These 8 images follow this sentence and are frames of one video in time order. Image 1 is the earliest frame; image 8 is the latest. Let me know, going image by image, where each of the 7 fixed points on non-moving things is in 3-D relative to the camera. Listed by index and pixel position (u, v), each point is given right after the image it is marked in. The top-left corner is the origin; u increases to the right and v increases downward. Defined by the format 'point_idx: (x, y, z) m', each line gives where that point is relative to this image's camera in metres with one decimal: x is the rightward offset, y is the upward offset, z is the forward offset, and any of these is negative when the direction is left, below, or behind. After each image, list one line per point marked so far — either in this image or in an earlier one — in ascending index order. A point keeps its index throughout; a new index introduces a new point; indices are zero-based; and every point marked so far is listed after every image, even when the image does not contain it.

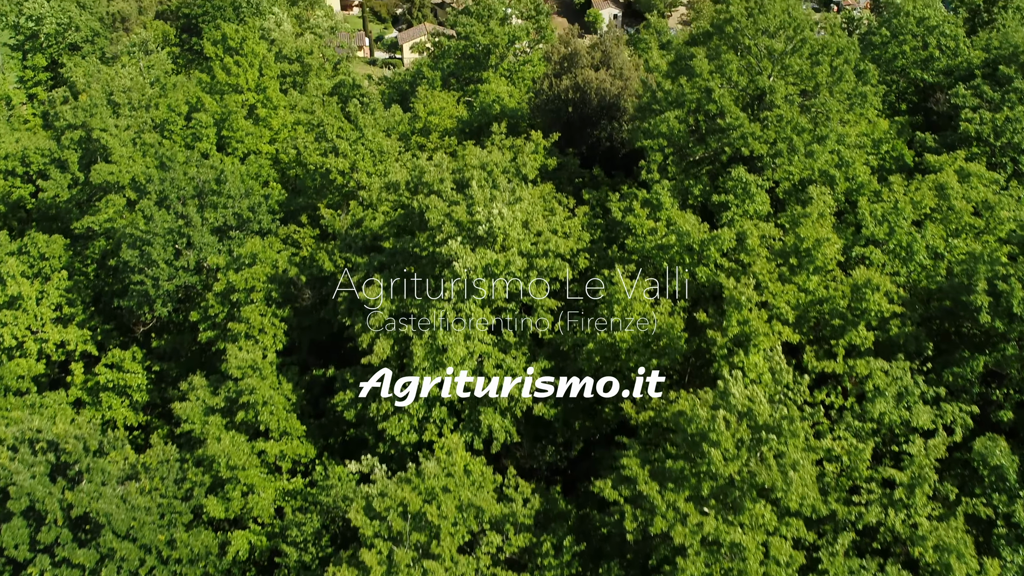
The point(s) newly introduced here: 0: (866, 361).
0: (+5.2, -1.1, +16.4) m
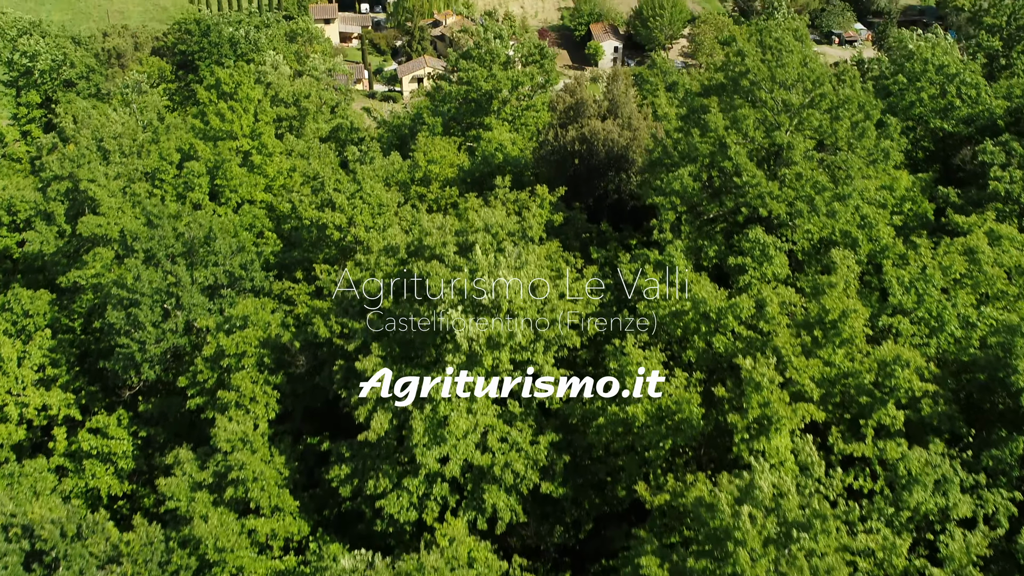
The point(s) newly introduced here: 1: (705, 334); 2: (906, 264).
0: (+5.3, -2.2, +15.3) m
1: (+3.1, -0.7, +18.0) m
2: (+6.7, +0.4, +18.8) m
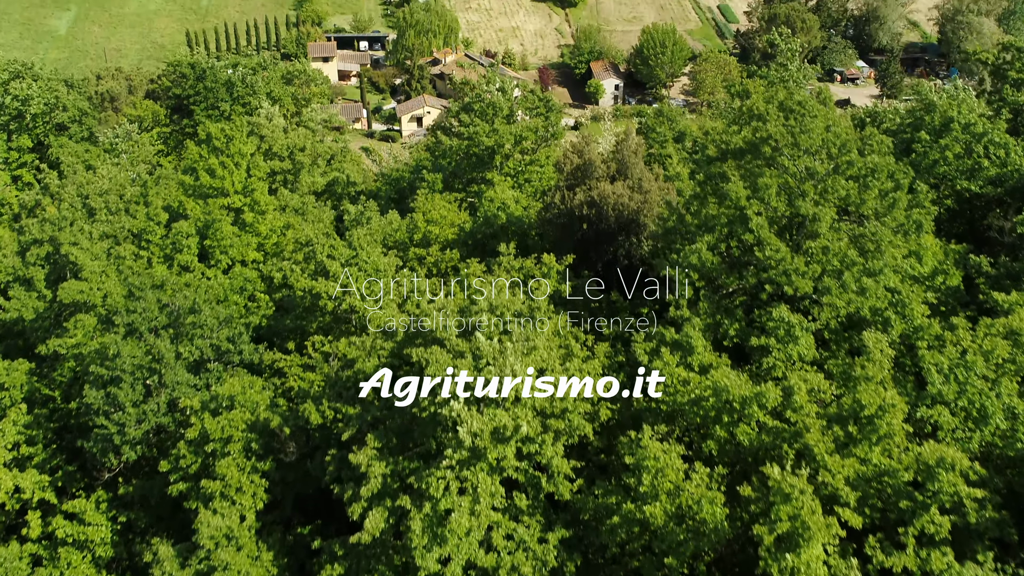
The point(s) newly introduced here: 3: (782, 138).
0: (+5.4, -3.4, +13.9) m
1: (+3.2, -2.0, +16.6) m
2: (+6.8, -0.9, +17.5) m
3: (+4.8, +2.7, +19.7) m
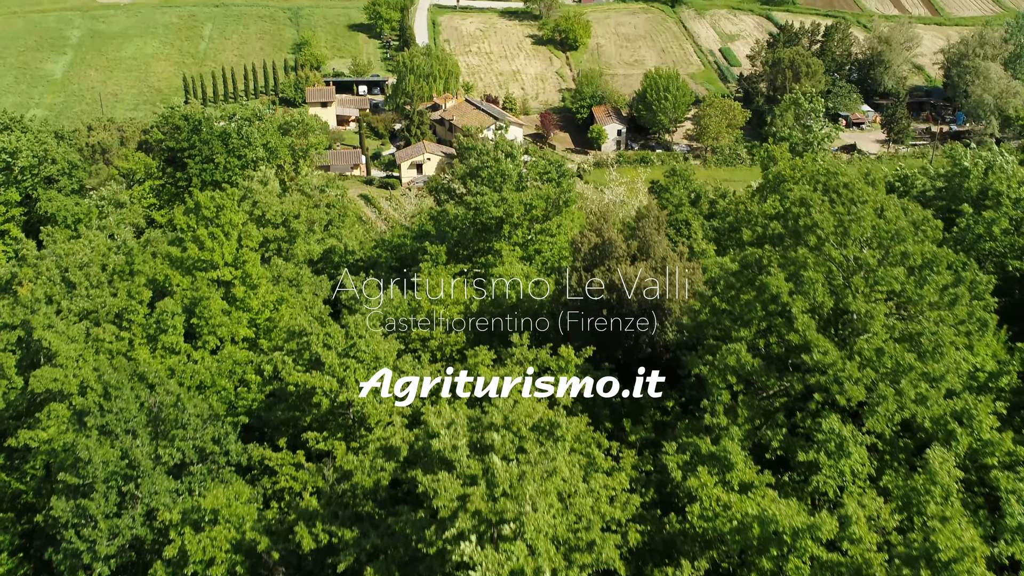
0: (+5.7, -4.8, +11.9) m
1: (+3.5, -3.6, +14.6) m
2: (+7.0, -2.5, +15.5) m
3: (+5.0, +1.1, +17.9) m
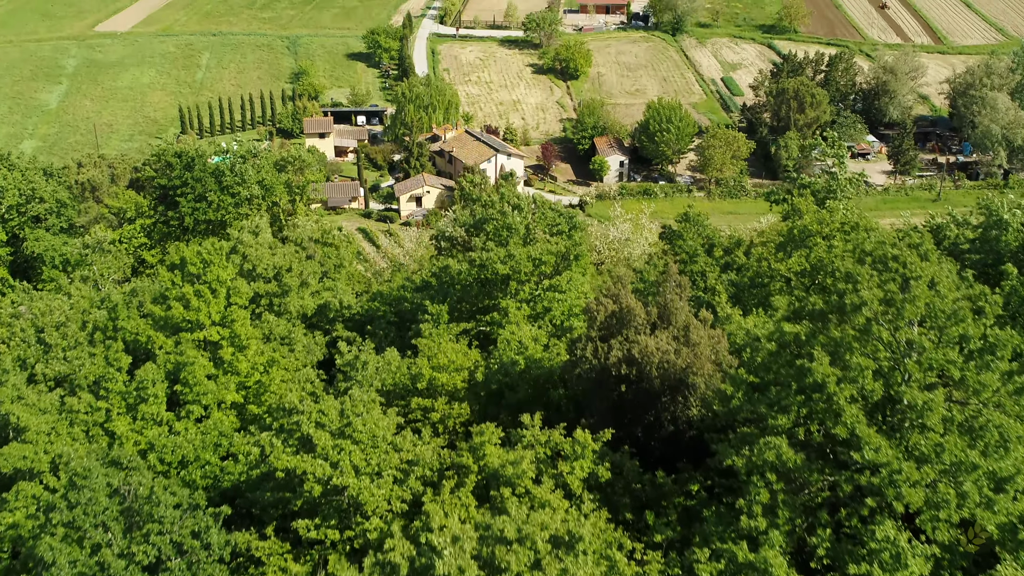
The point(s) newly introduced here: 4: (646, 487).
0: (+5.9, -5.9, +10.0) m
1: (+3.7, -4.7, +12.7) m
2: (+7.2, -3.6, +13.6) m
3: (+5.2, -0.1, +16.1) m
4: (+2.2, -3.3, +18.0) m
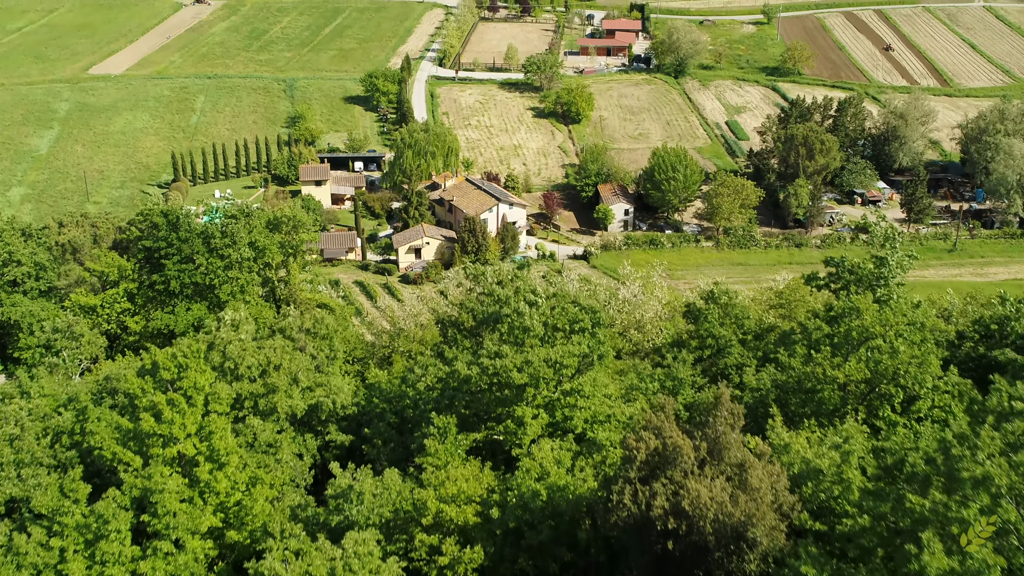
0: (+6.3, -7.5, +6.8) m
1: (+4.0, -6.4, +9.5) m
2: (+7.6, -5.4, +10.5) m
3: (+5.6, -2.0, +13.1) m
4: (+2.6, -5.2, +14.8) m
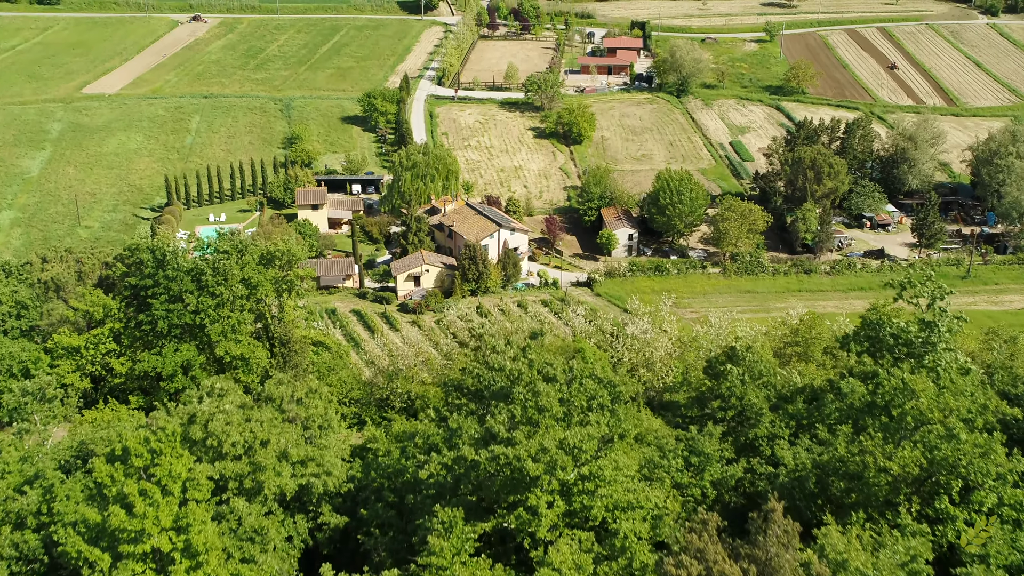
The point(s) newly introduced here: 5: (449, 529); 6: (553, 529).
0: (+6.5, -8.7, +4.4) m
1: (+4.3, -7.6, +7.2) m
2: (+7.8, -6.6, +8.1) m
3: (+5.8, -3.3, +10.7) m
4: (+2.8, -6.5, +12.5) m
5: (-1.1, -4.3, +19.6) m
6: (+0.8, -4.0, +19.3) m
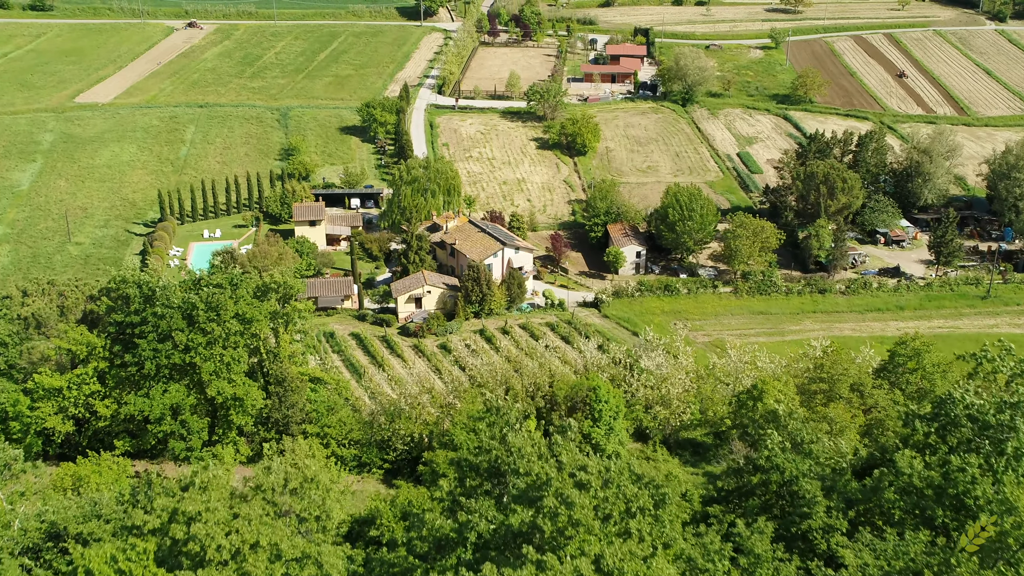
0: (+7.0, -10.1, +1.5) m
1: (+4.8, -9.1, +4.3) m
2: (+8.3, -8.0, +5.3) m
3: (+6.3, -4.7, +7.9) m
4: (+3.3, -7.9, +9.6) m
5: (-0.7, -5.7, +16.7) m
6: (+1.2, -5.4, +16.4) m
